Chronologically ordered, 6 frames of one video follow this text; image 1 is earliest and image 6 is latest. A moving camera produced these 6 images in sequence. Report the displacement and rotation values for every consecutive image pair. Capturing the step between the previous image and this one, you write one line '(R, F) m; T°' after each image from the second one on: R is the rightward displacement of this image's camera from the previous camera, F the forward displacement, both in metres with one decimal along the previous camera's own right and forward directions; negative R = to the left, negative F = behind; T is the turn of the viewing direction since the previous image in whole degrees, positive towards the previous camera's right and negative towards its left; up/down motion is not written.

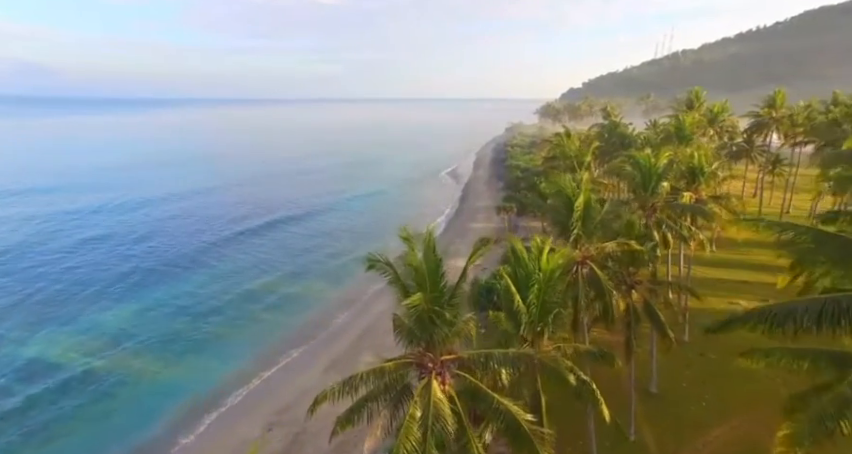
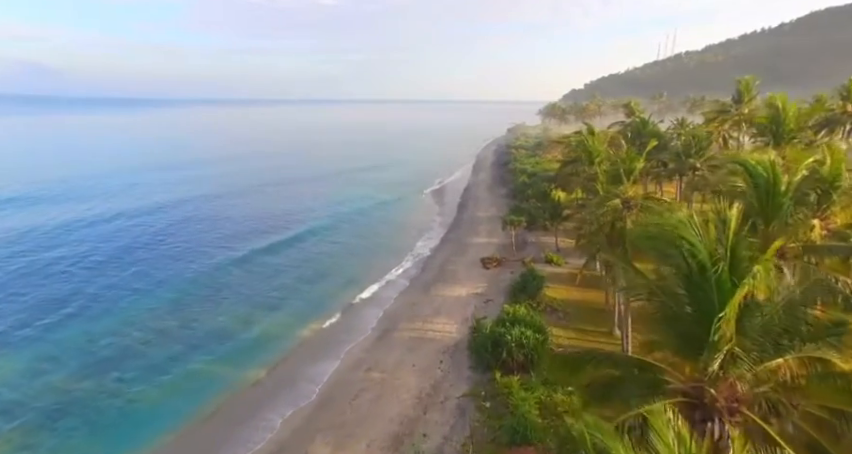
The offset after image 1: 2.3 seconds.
(+0.7, +8.3) m; 0°
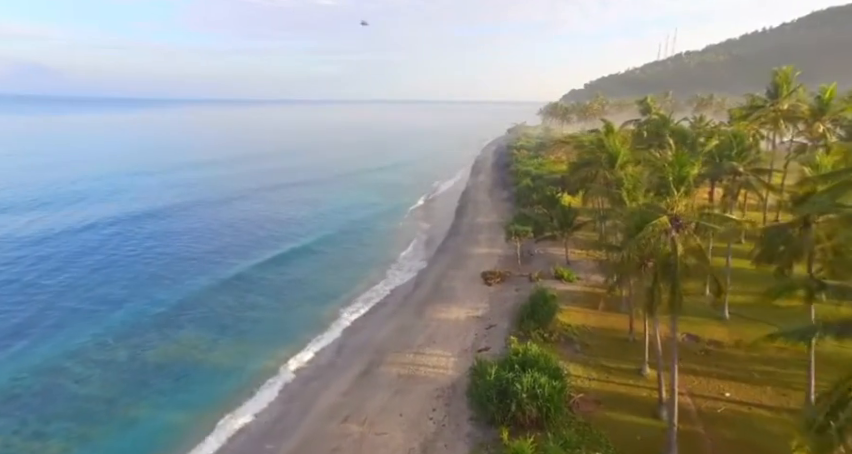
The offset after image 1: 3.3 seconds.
(+0.4, +4.7) m; 0°
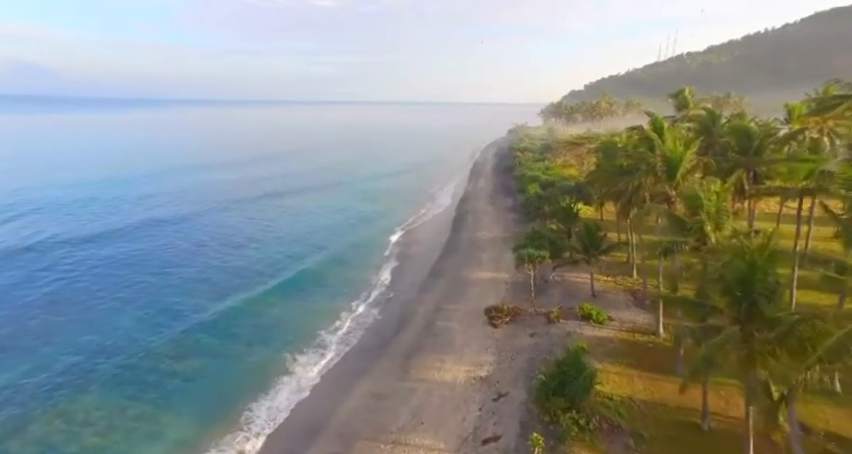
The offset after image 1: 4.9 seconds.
(+0.6, +7.9) m; 0°
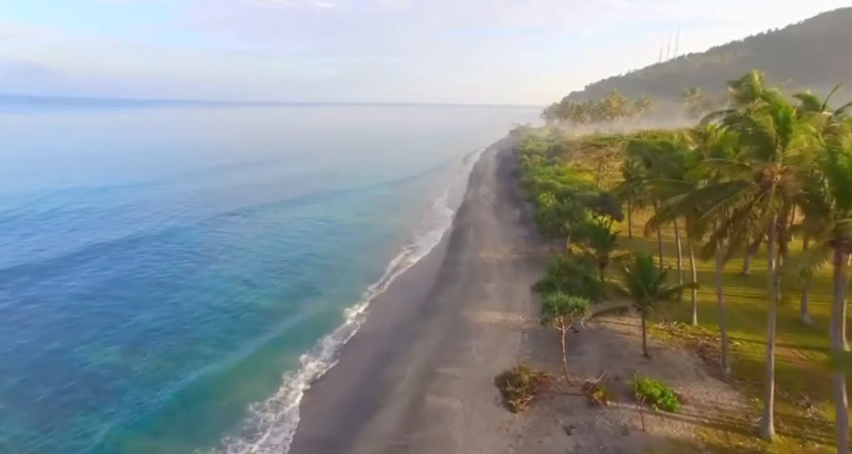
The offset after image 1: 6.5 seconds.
(+0.5, +8.6) m; 0°
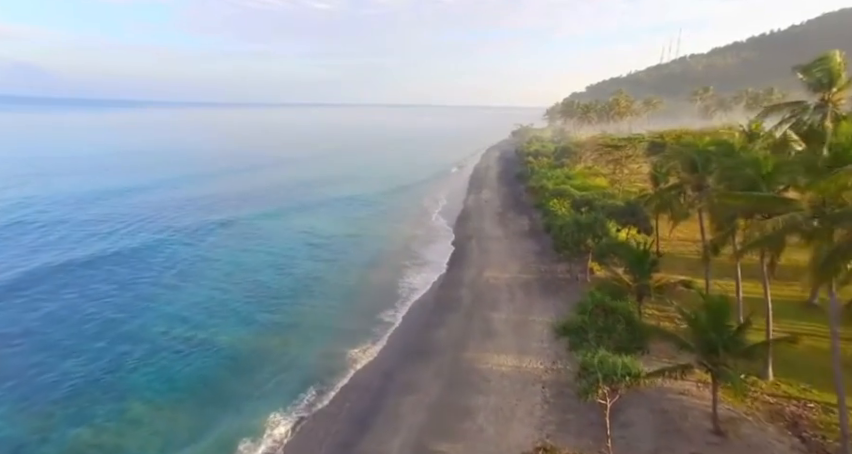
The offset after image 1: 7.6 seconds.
(+0.3, +6.0) m; 0°
